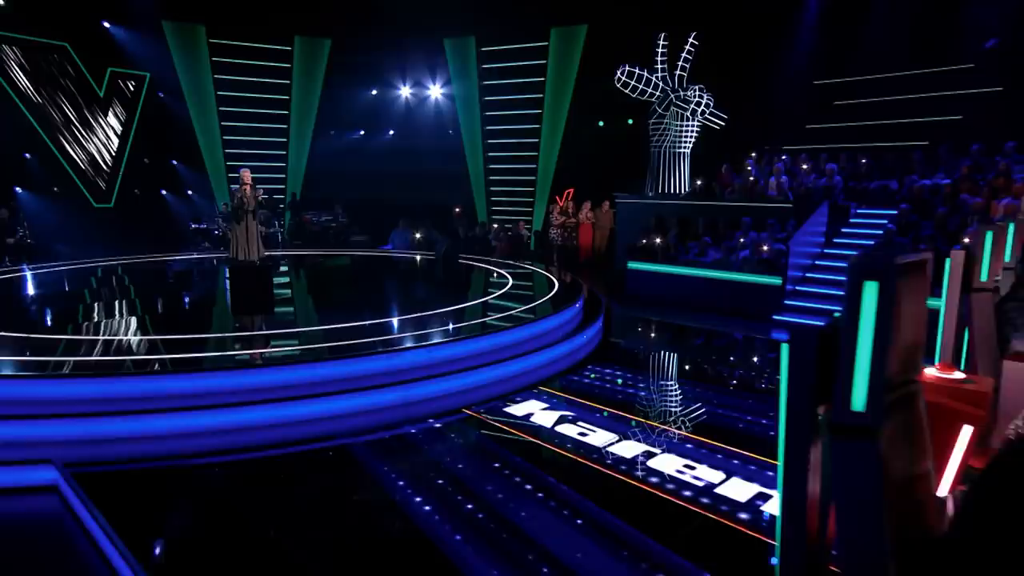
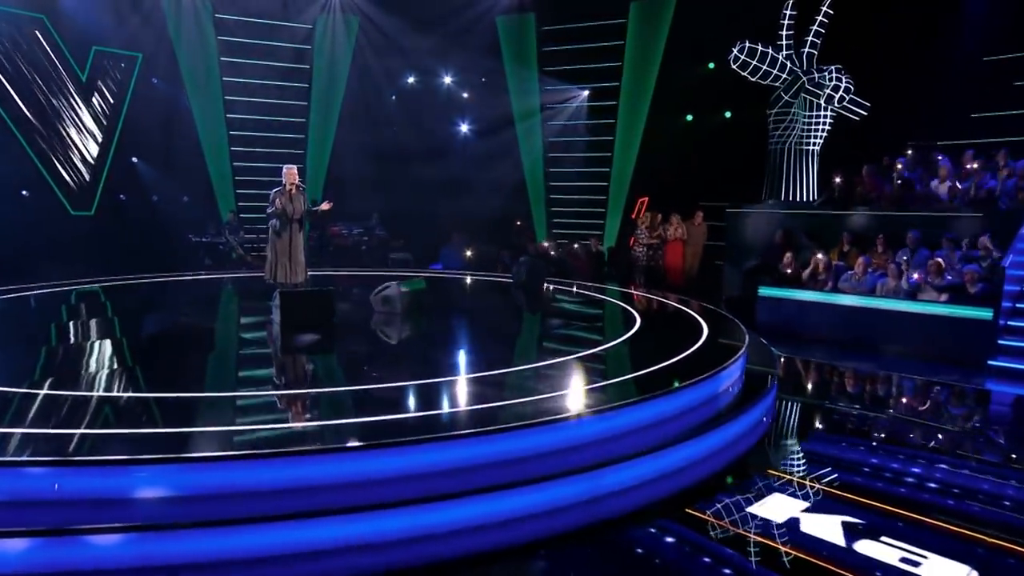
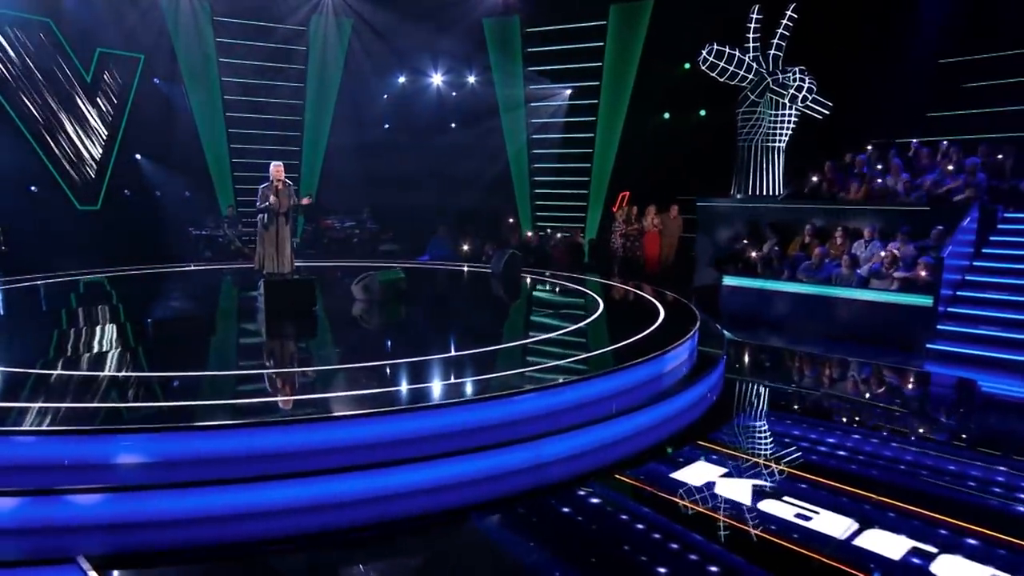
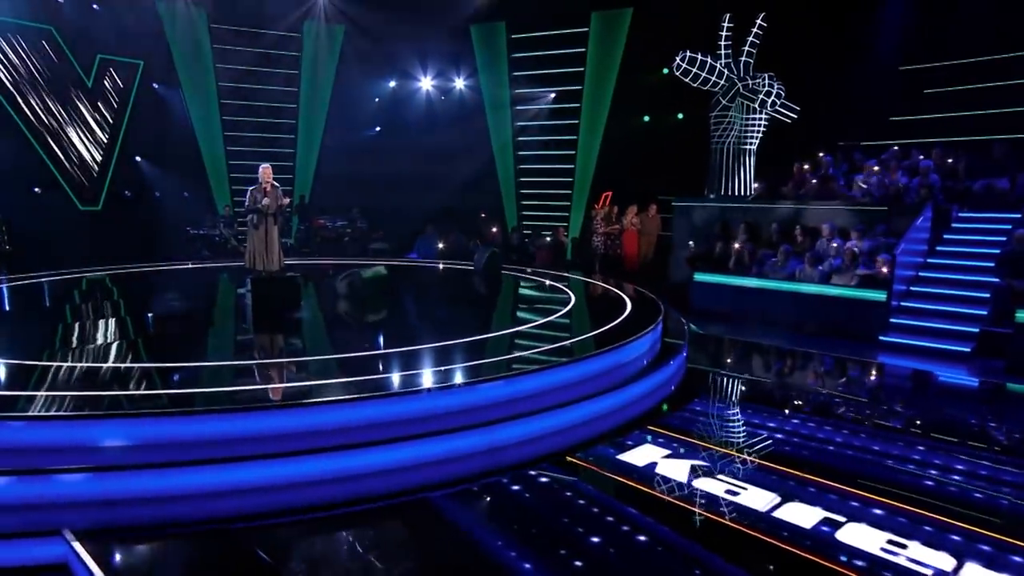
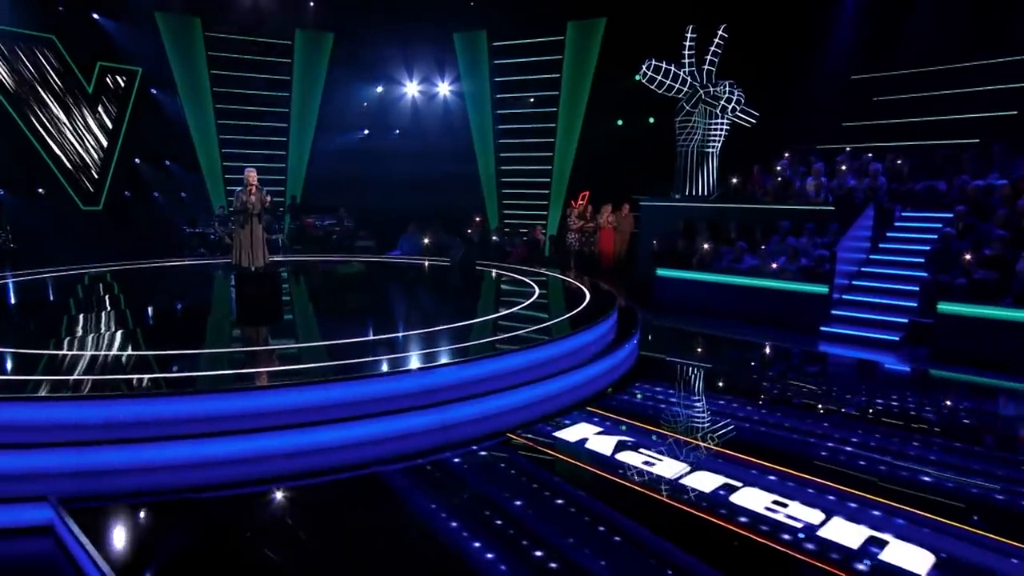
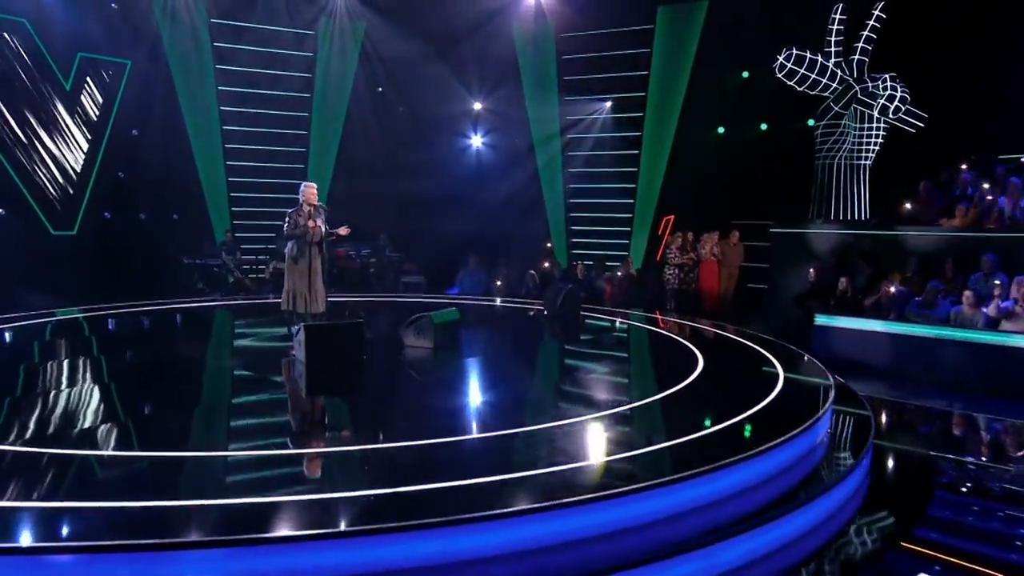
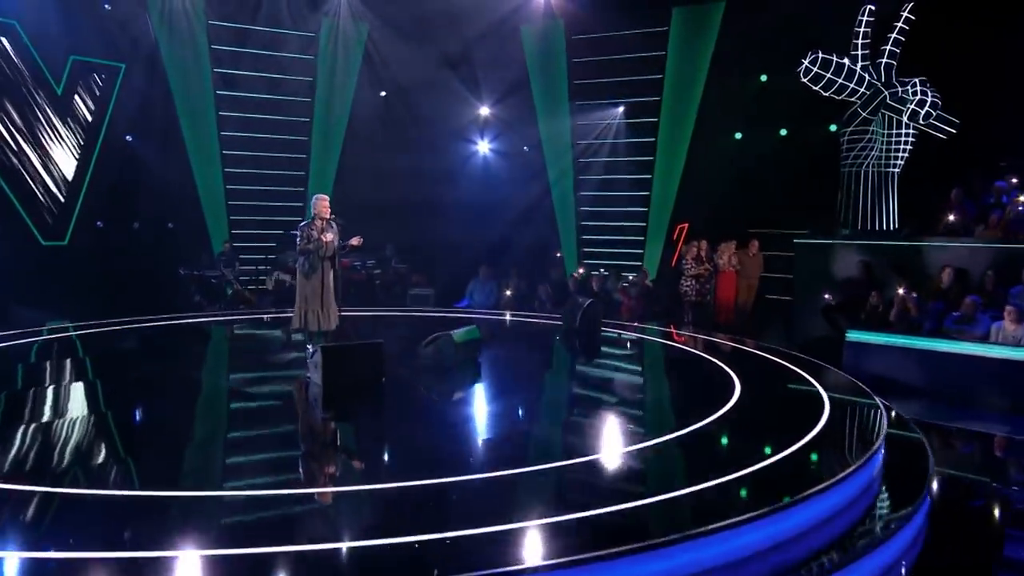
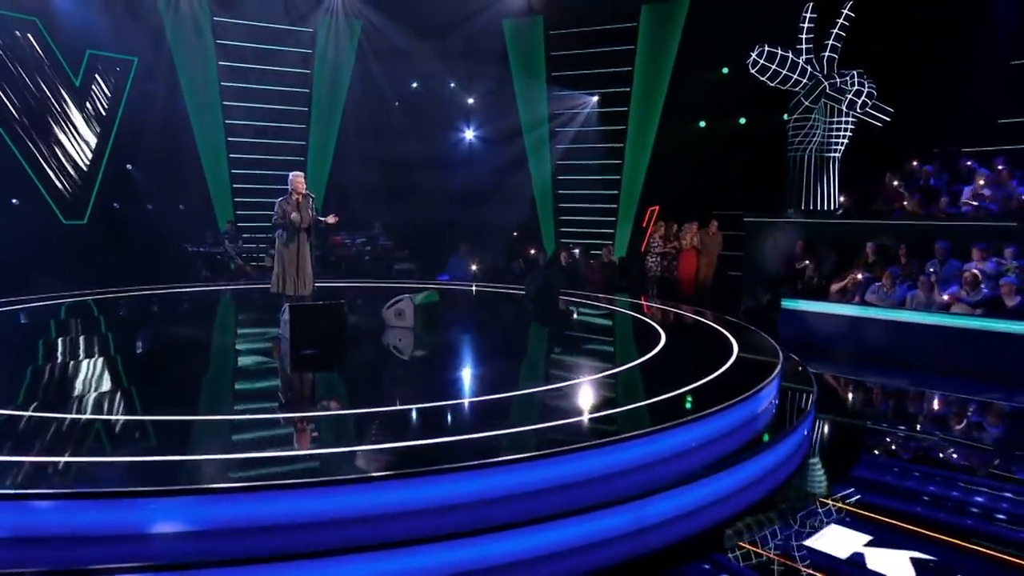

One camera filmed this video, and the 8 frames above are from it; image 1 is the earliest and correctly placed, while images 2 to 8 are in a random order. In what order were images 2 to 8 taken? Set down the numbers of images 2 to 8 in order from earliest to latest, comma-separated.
5, 4, 3, 2, 8, 6, 7
